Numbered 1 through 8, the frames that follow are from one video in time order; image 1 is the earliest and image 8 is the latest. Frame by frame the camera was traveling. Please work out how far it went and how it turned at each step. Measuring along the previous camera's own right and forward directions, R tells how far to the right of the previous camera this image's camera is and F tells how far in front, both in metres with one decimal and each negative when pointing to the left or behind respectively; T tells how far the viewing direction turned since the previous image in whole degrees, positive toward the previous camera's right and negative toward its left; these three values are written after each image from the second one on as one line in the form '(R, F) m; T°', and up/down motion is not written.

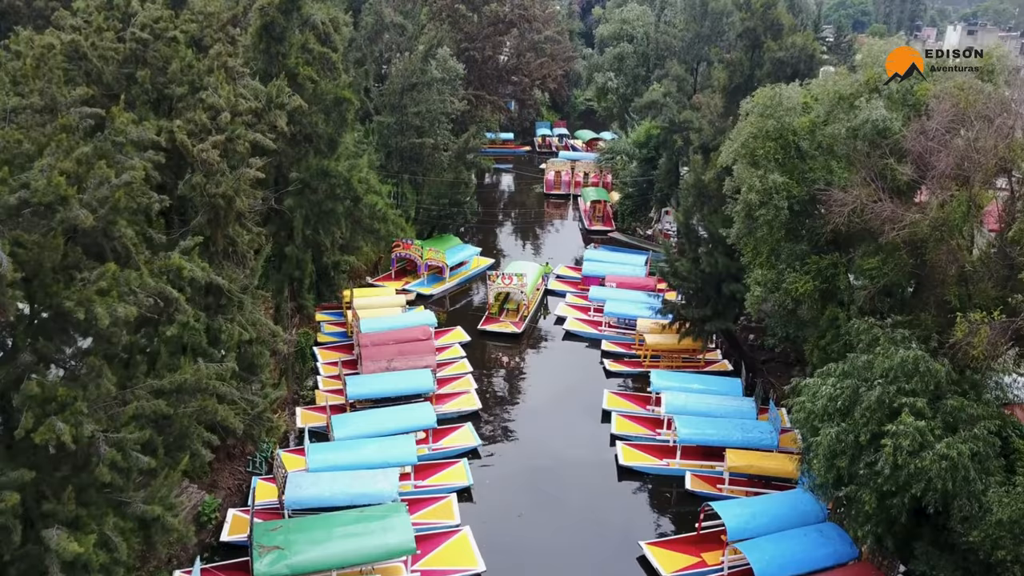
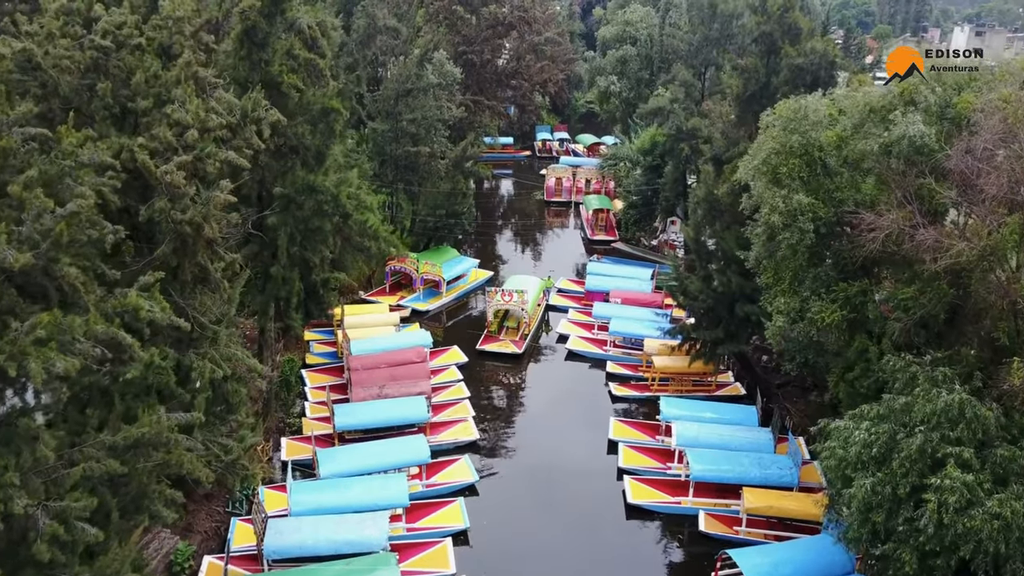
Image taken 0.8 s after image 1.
(0.0, +1.4) m; 0°
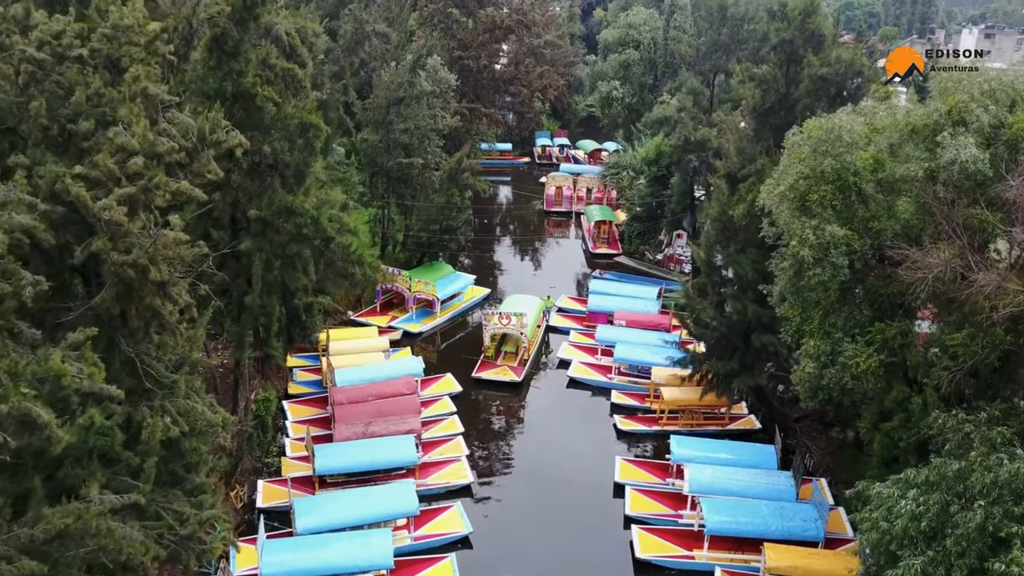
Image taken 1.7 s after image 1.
(+0.1, +1.7) m; 0°
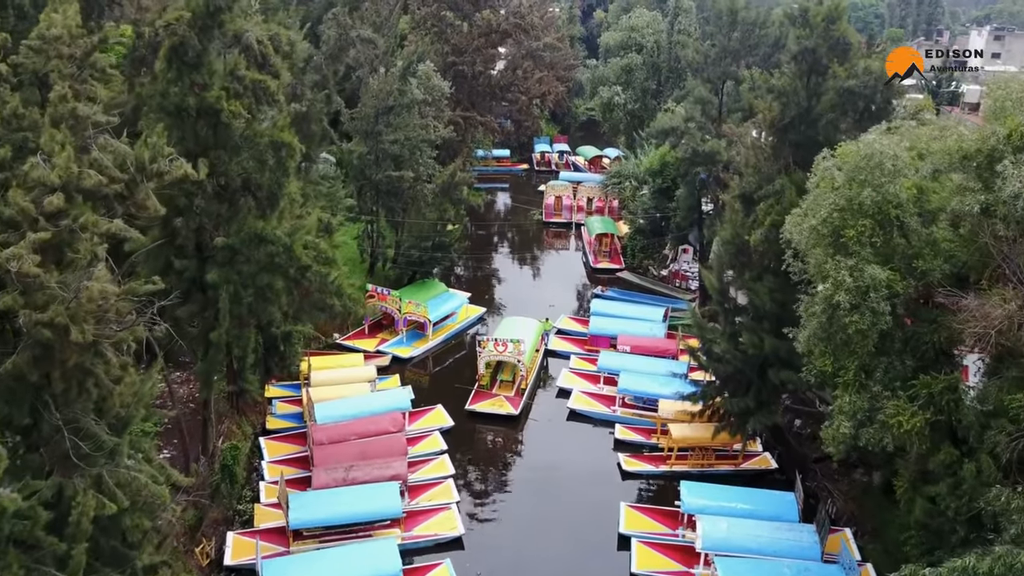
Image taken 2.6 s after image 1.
(+0.1, +1.7) m; 0°
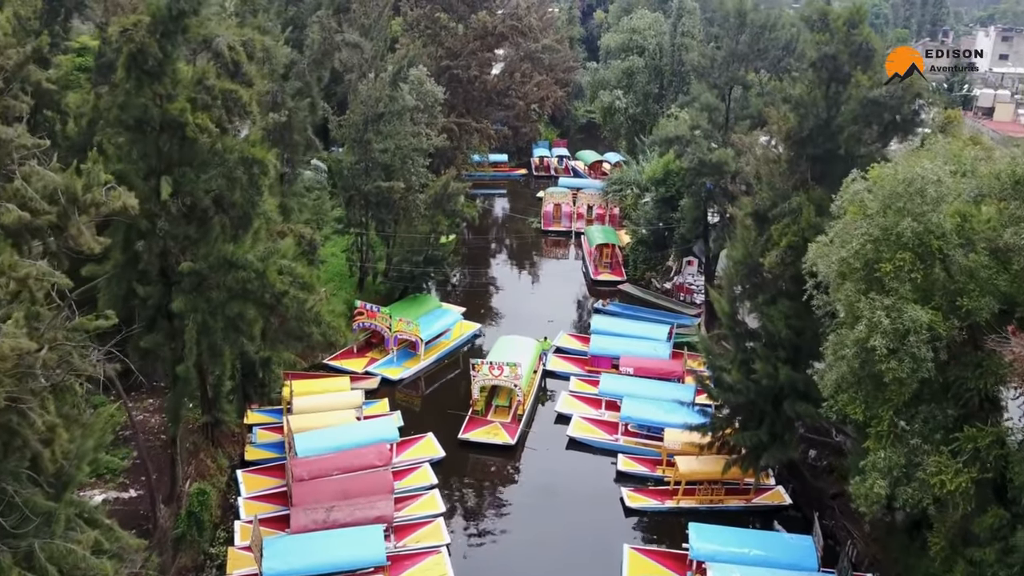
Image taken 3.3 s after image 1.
(+0.1, +1.4) m; 0°
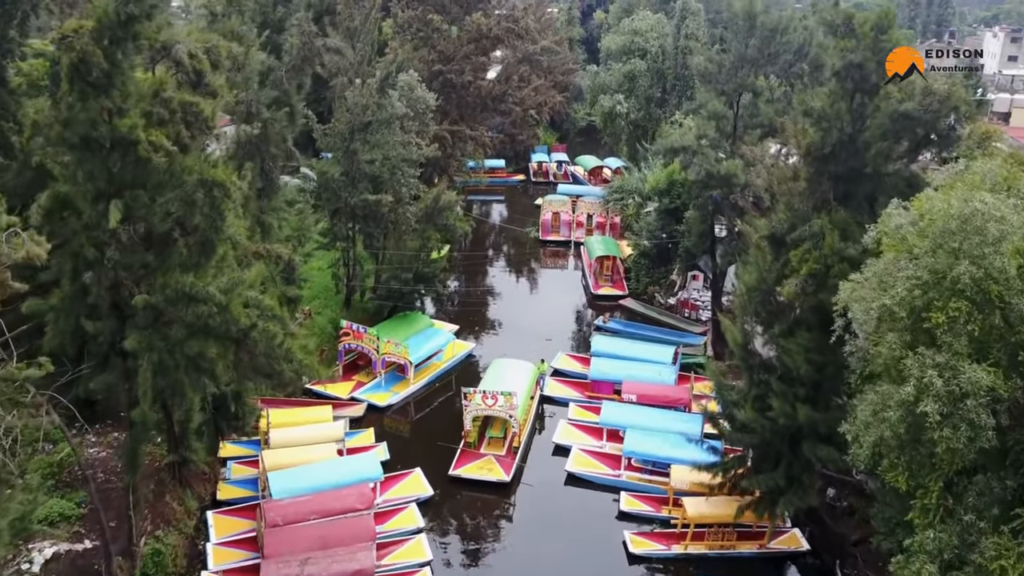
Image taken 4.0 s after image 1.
(+0.2, +1.5) m; 0°
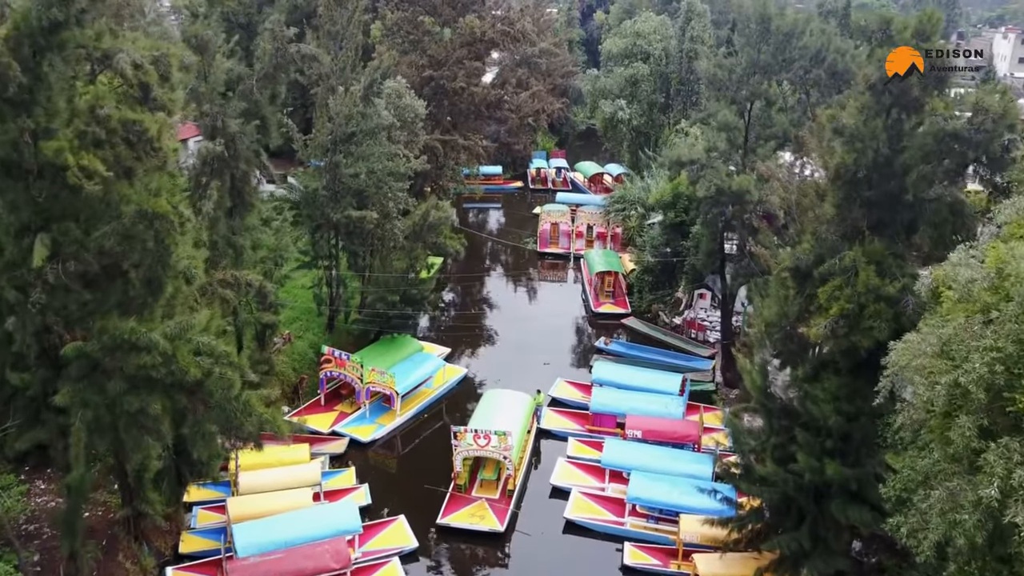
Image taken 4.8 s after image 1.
(+0.2, +1.7) m; 0°
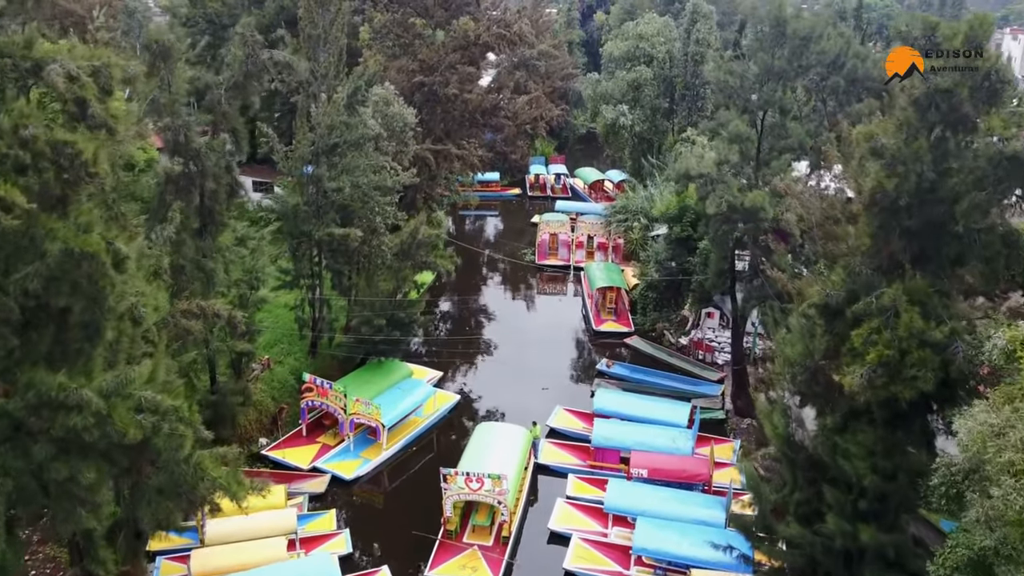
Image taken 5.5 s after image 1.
(+0.1, +1.6) m; 0°
